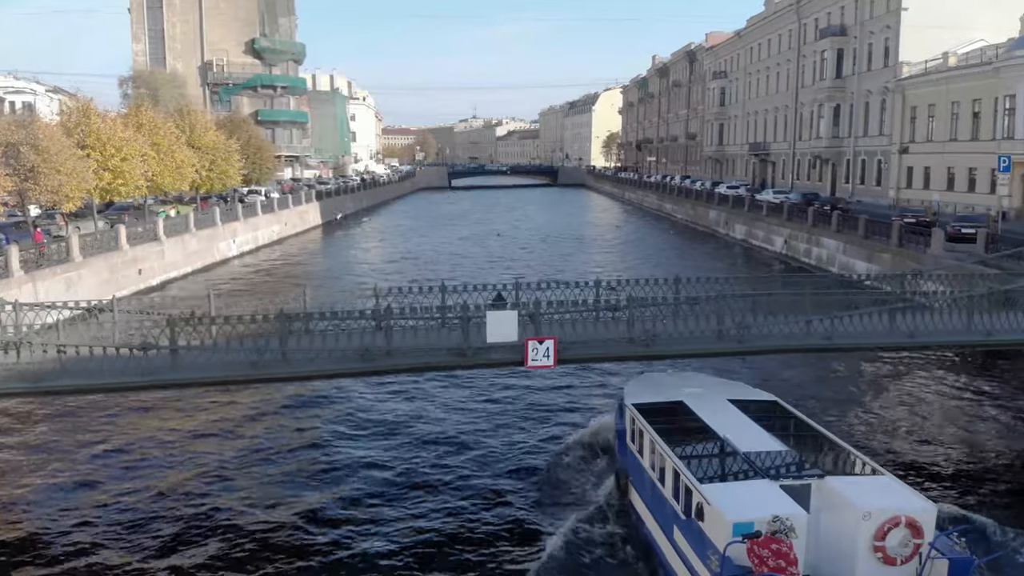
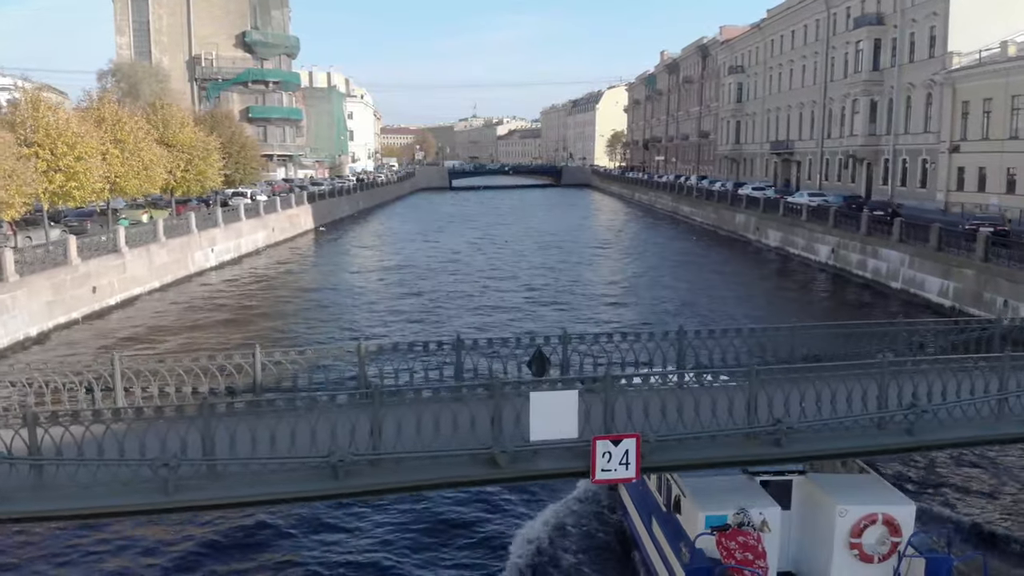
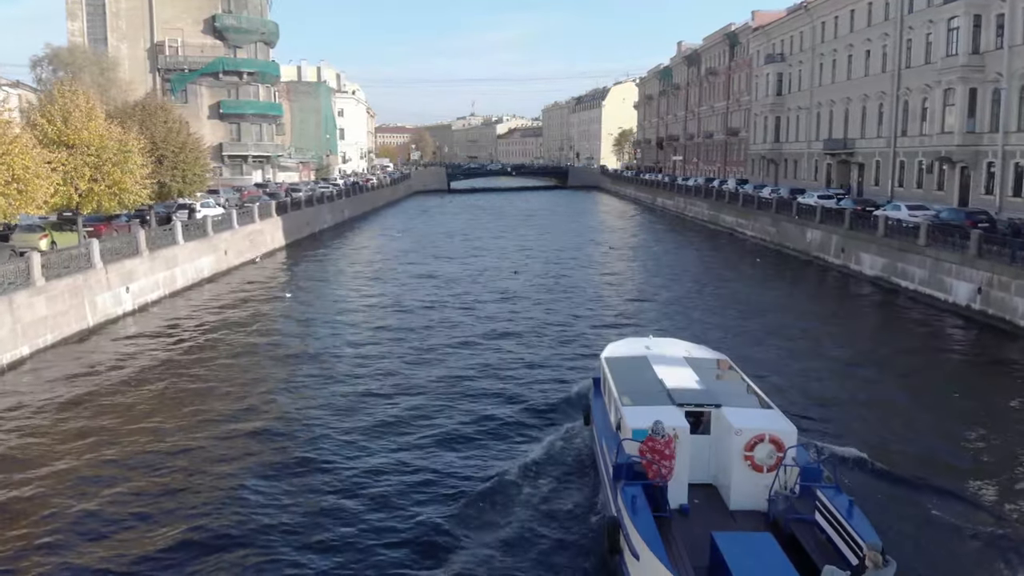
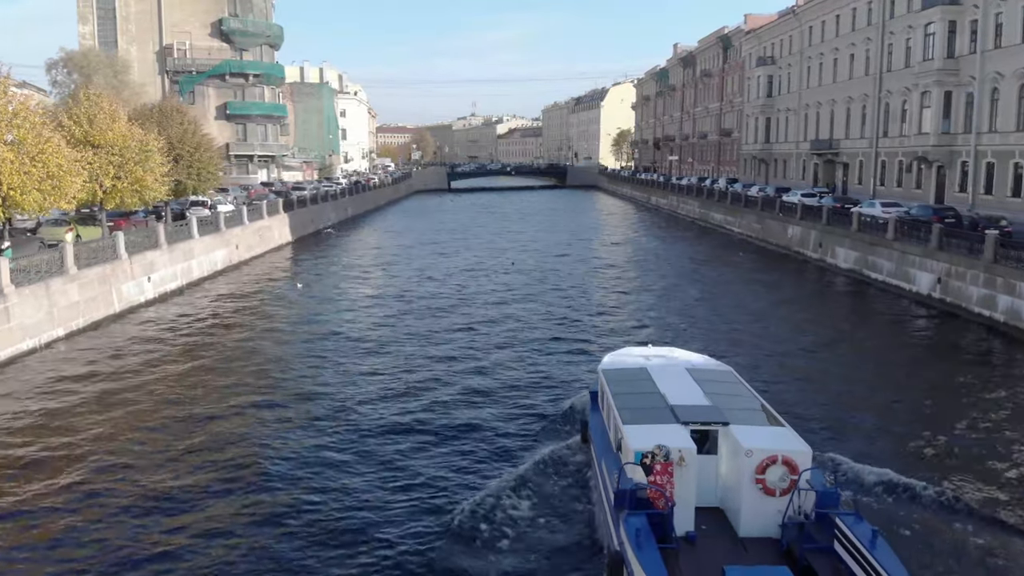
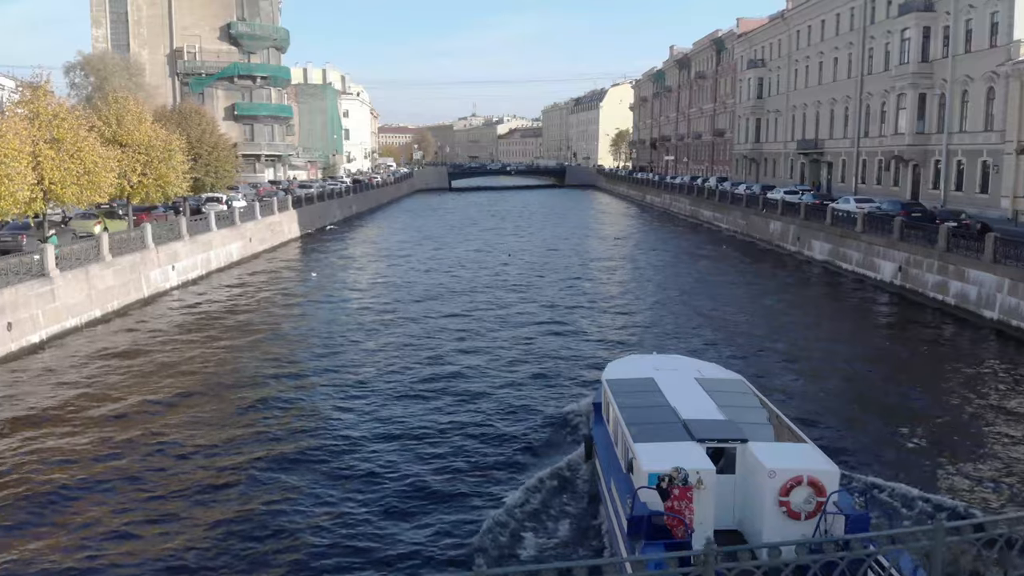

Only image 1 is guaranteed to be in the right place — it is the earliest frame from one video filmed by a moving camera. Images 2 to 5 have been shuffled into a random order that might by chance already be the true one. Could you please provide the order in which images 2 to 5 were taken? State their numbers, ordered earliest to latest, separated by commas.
2, 5, 4, 3
